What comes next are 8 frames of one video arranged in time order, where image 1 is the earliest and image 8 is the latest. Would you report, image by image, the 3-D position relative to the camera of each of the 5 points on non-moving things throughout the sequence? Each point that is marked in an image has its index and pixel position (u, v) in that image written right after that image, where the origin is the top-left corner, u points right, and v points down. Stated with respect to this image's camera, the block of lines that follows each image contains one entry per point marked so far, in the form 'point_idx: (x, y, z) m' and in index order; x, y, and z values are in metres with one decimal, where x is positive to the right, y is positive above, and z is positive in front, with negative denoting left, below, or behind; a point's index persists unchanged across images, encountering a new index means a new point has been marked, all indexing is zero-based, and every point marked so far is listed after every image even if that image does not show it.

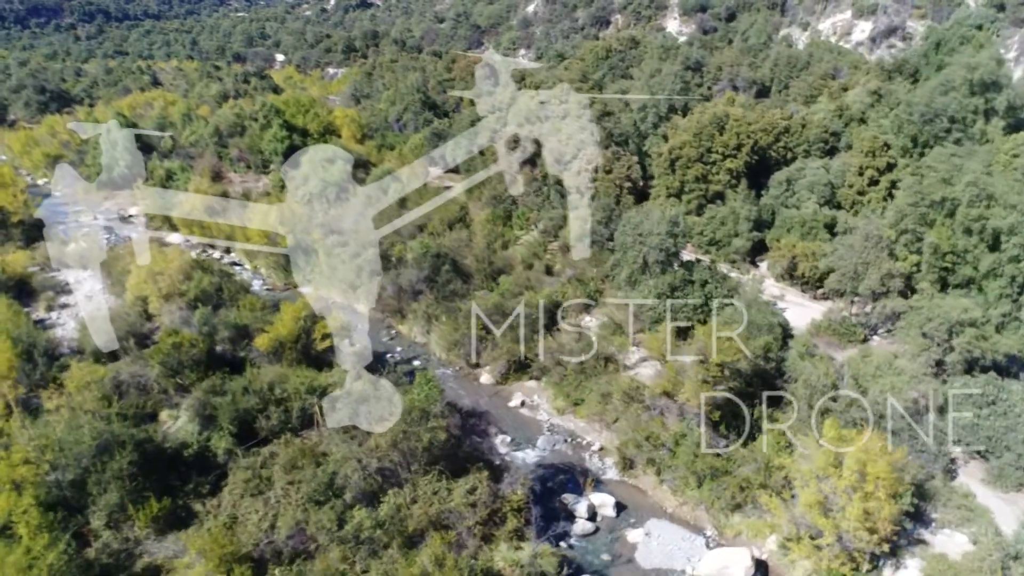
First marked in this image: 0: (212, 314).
0: (-6.8, -0.7, +20.2) m
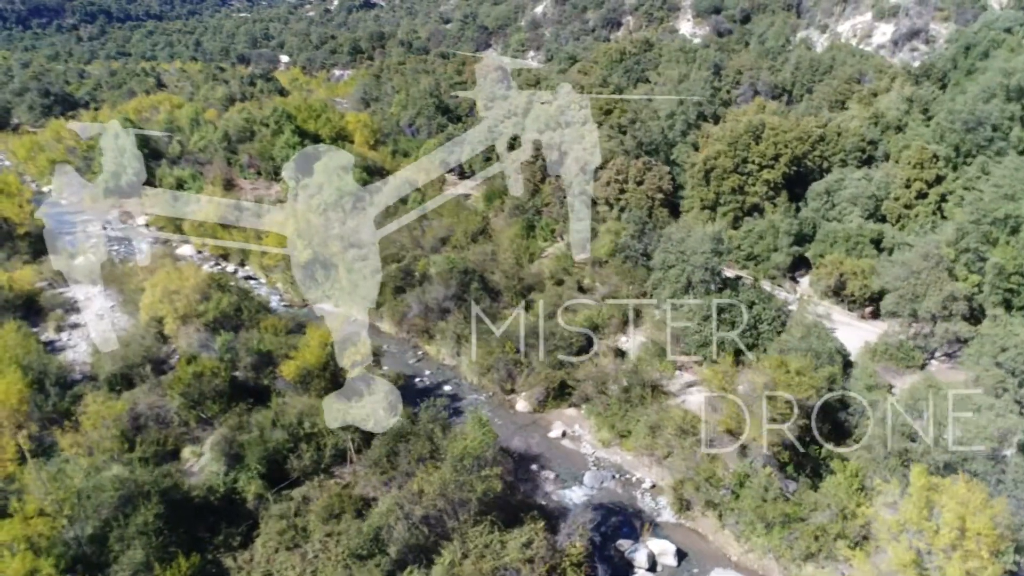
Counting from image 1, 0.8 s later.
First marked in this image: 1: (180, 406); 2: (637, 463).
0: (-5.9, -1.2, +19.0) m
1: (-6.3, -2.2, +16.5) m
2: (+2.5, -3.4, +17.3) m
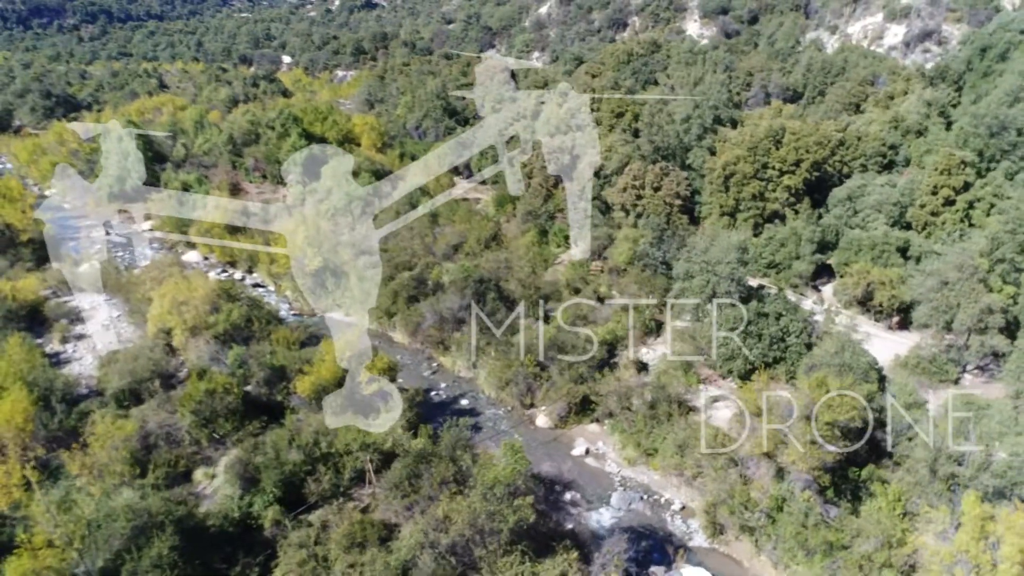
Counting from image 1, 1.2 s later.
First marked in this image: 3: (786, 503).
0: (-5.5, -1.4, +18.4) m
1: (-5.8, -2.5, +15.9) m
2: (+2.9, -3.7, +16.6) m
3: (+4.5, -3.5, +14.3) m
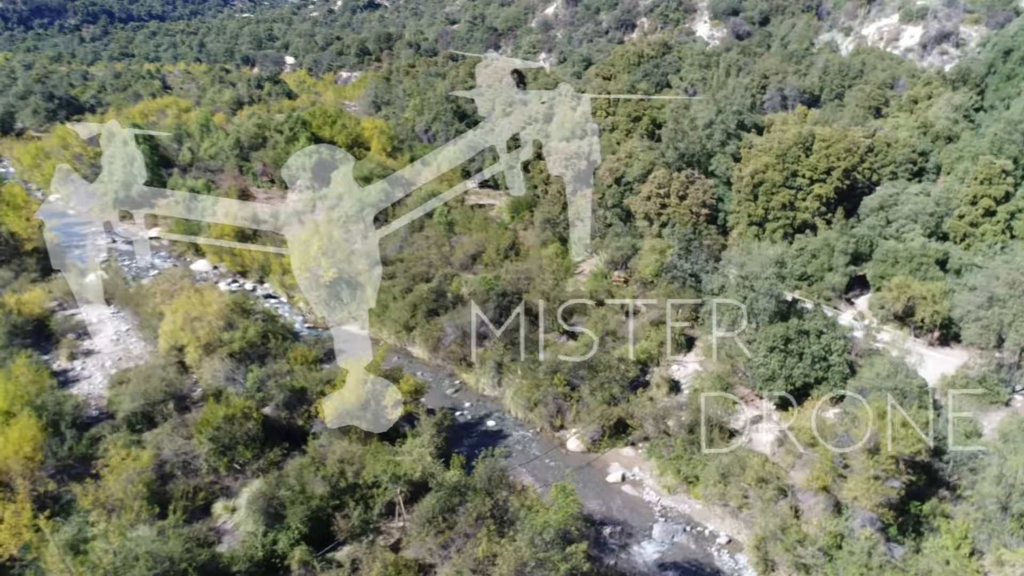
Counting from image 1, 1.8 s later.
0: (-4.9, -1.8, +17.6) m
1: (-5.2, -2.8, +15.0) m
2: (+3.5, -4.0, +15.8) m
3: (+5.1, -3.8, +13.4) m
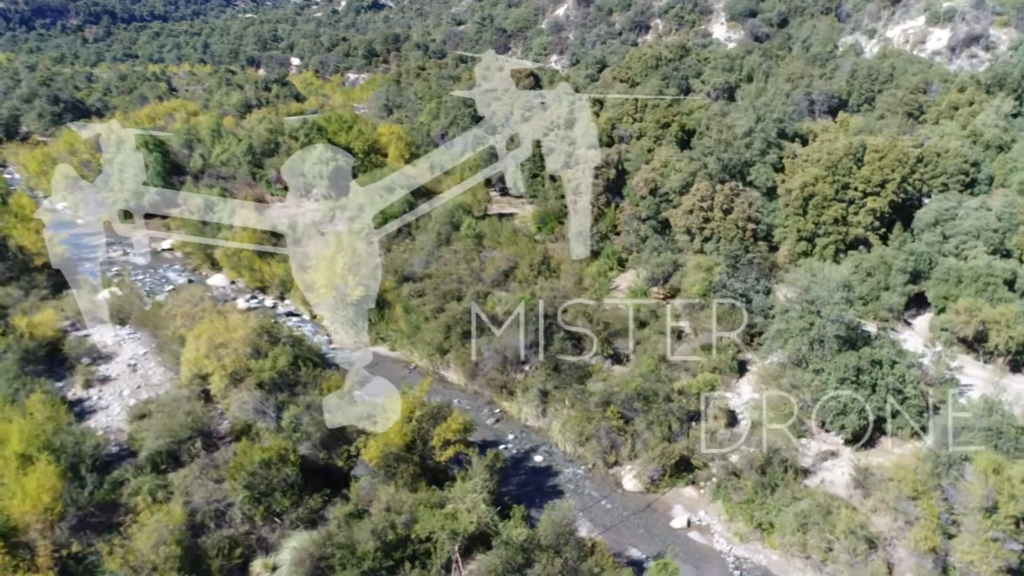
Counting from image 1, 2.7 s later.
0: (-3.9, -2.3, +16.3) m
1: (-4.2, -3.3, +13.7) m
2: (+4.5, -4.6, +14.5) m
3: (+6.1, -4.4, +12.1) m
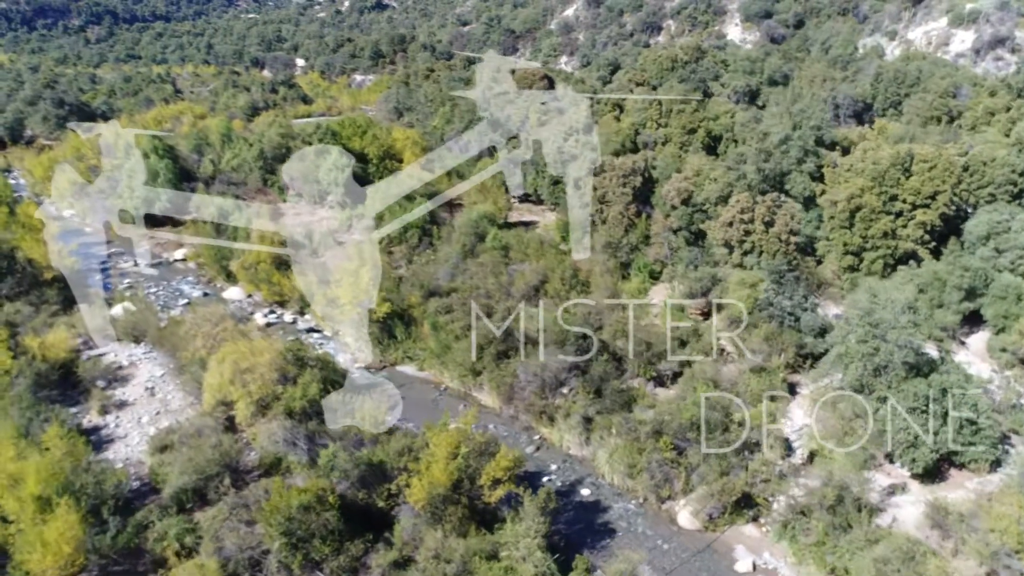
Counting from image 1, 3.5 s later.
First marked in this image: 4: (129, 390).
0: (-3.0, -2.7, +15.2) m
1: (-3.3, -3.7, +12.6) m
2: (+5.4, -5.0, +13.4) m
3: (+6.9, -4.8, +11.0) m
4: (-8.5, -2.3, +19.6) m
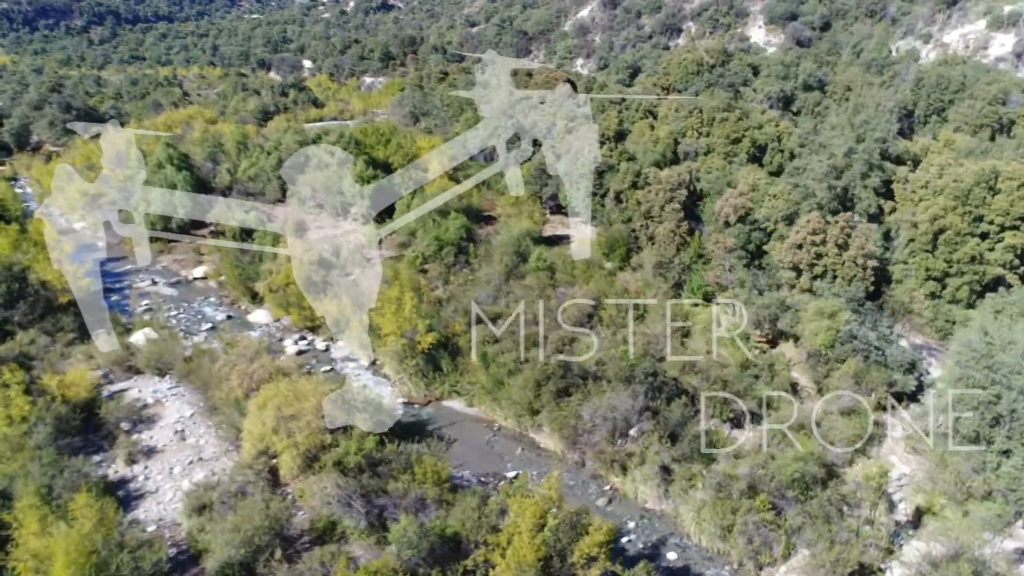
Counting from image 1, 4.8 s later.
0: (-1.7, -3.4, +13.4) m
1: (-2.0, -4.4, +10.9) m
2: (+6.7, -5.7, +11.6) m
3: (+8.3, -5.5, +9.3) m
4: (-7.2, -3.0, +17.8) m
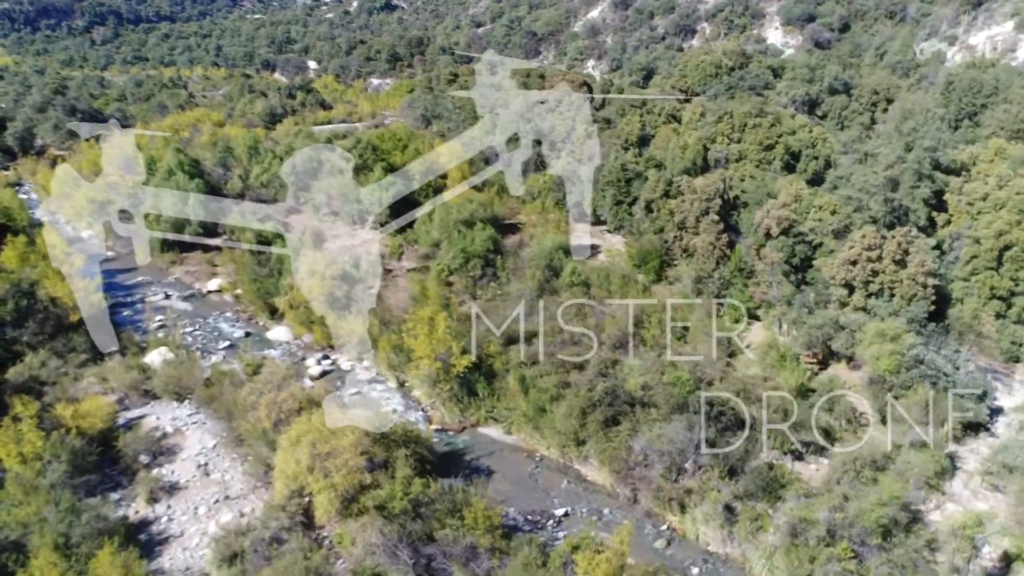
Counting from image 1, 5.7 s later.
0: (-0.8, -3.8, +12.2) m
1: (-1.1, -4.9, +9.7) m
2: (+7.6, -6.1, +10.4) m
3: (+9.2, -5.9, +8.1) m
4: (-6.3, -3.4, +16.6) m
